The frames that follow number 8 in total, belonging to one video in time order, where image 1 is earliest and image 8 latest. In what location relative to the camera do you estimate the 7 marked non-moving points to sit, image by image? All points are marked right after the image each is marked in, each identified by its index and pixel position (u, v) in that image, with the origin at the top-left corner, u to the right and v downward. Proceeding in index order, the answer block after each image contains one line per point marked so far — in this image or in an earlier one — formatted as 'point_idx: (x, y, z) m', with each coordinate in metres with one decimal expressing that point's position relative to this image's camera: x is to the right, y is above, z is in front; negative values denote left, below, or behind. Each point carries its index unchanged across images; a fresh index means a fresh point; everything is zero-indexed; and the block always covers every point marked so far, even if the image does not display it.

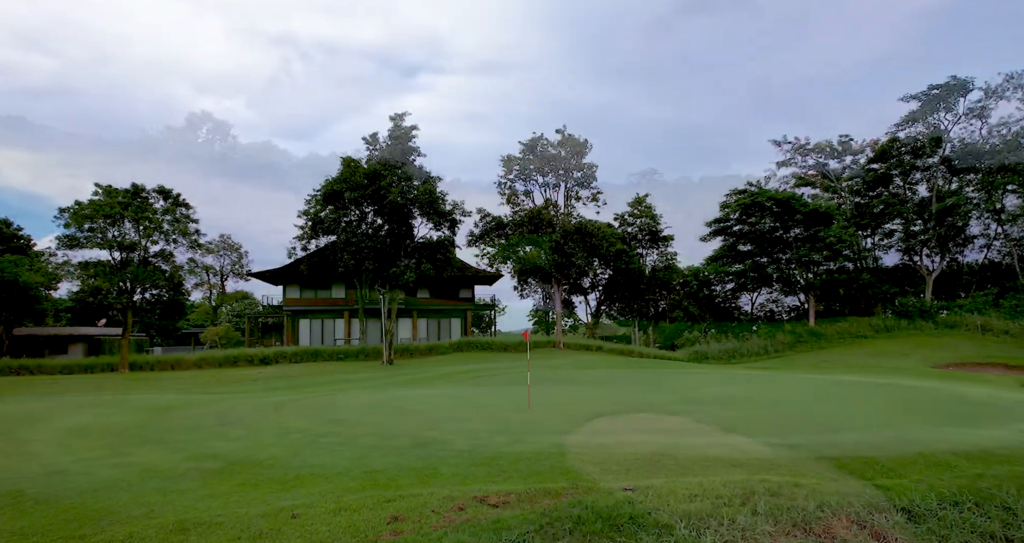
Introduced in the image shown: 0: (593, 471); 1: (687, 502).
0: (+0.5, -1.7, +5.1) m
1: (+1.1, -1.5, +4.1) m
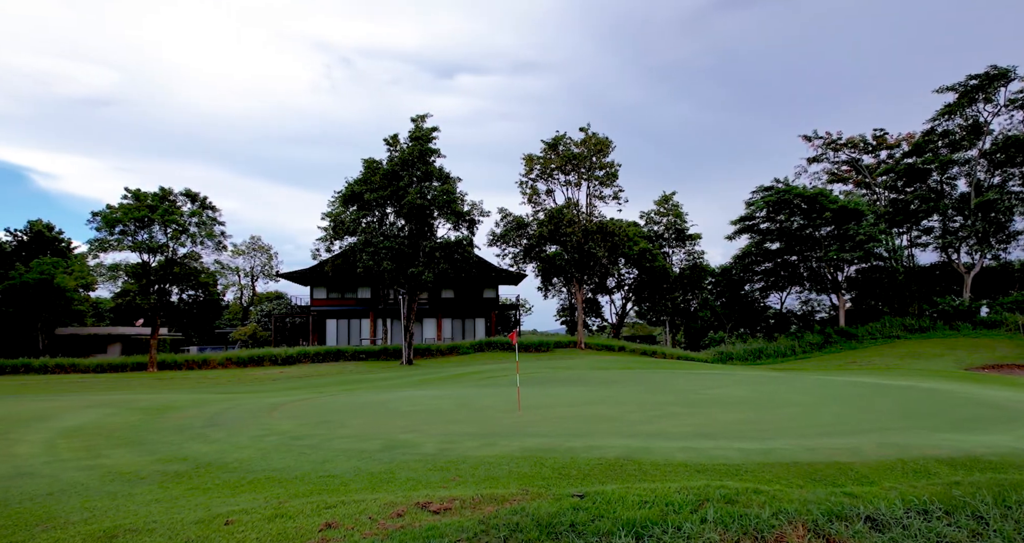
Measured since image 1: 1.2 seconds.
0: (+0.2, -1.7, +5.0) m
1: (+0.8, -1.5, +4.0) m
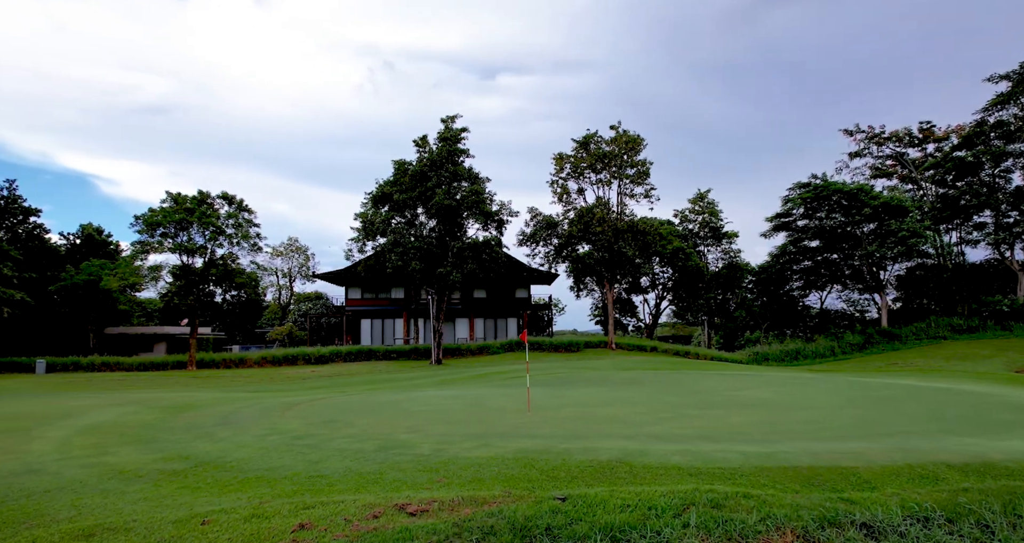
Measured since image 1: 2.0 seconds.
0: (+0.1, -1.7, +4.9) m
1: (+0.6, -1.5, +3.9) m
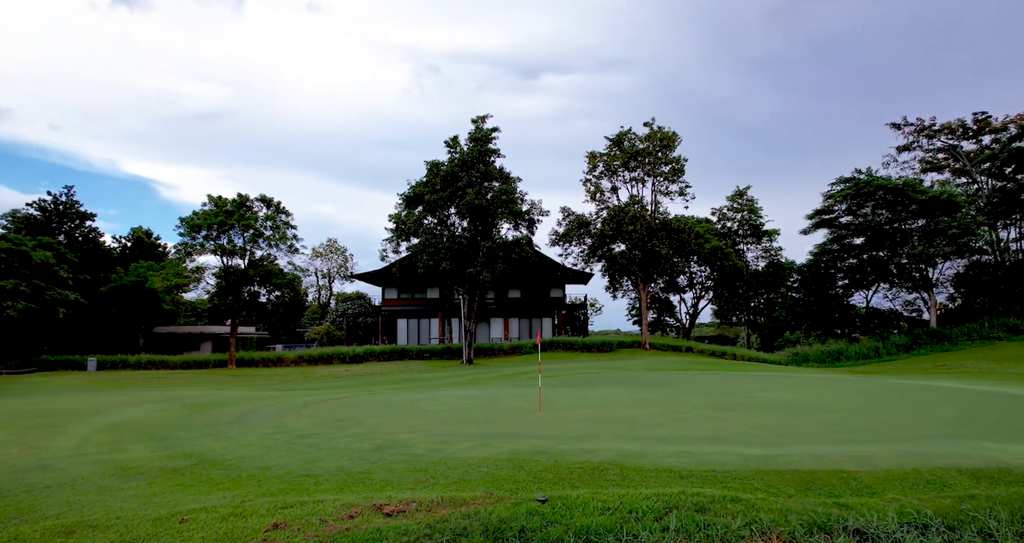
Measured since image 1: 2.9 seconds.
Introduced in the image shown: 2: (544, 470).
0: (-0.1, -1.6, +4.9) m
1: (+0.5, -1.5, +3.8) m
2: (+0.2, -1.7, +5.2) m
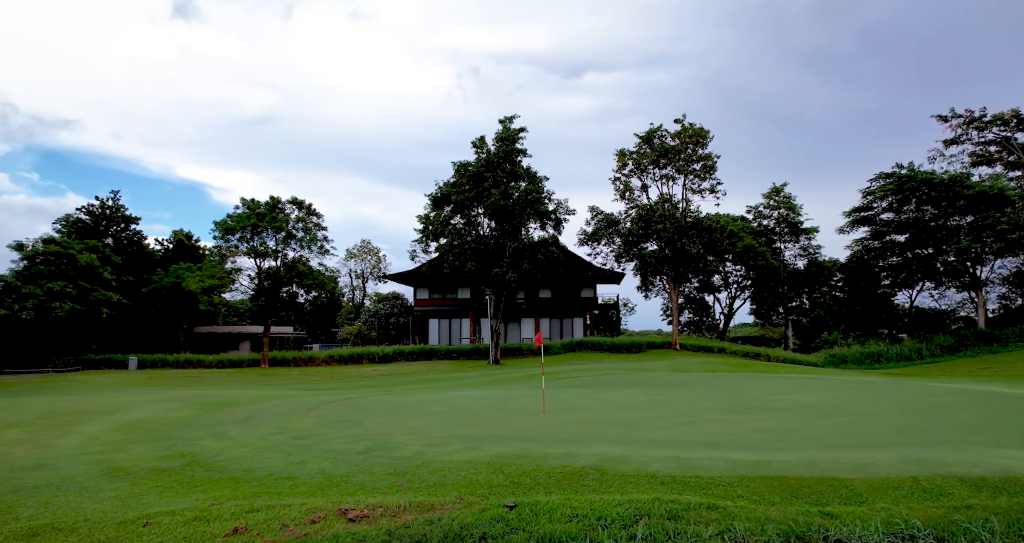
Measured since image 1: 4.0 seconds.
0: (-0.2, -1.7, +4.8) m
1: (+0.3, -1.5, +3.7) m
2: (0.0, -1.7, +5.1) m
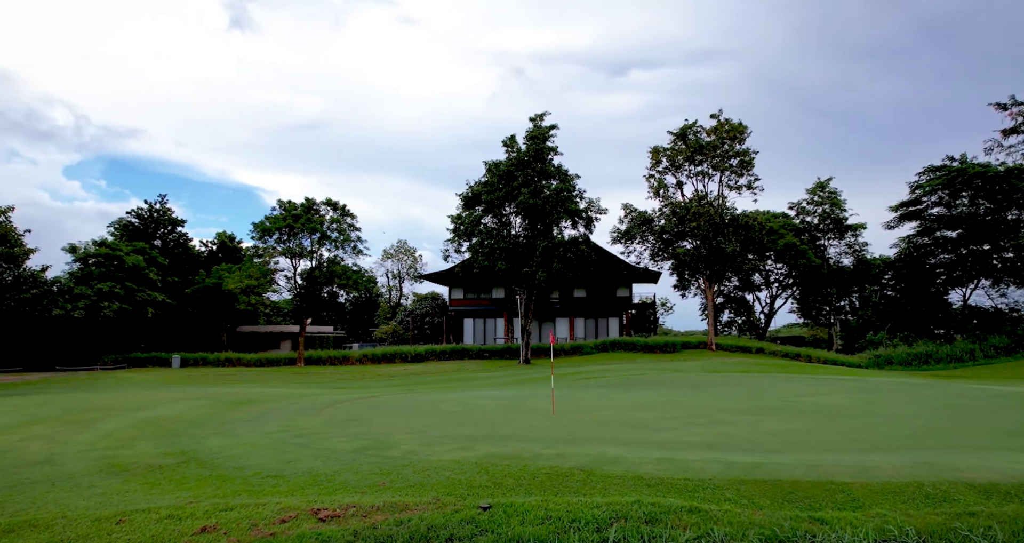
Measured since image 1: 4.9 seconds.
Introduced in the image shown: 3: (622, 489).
0: (-0.4, -1.6, +4.8) m
1: (+0.1, -1.5, +3.7) m
2: (-0.1, -1.7, +5.0) m
3: (+0.8, -1.6, +4.6) m
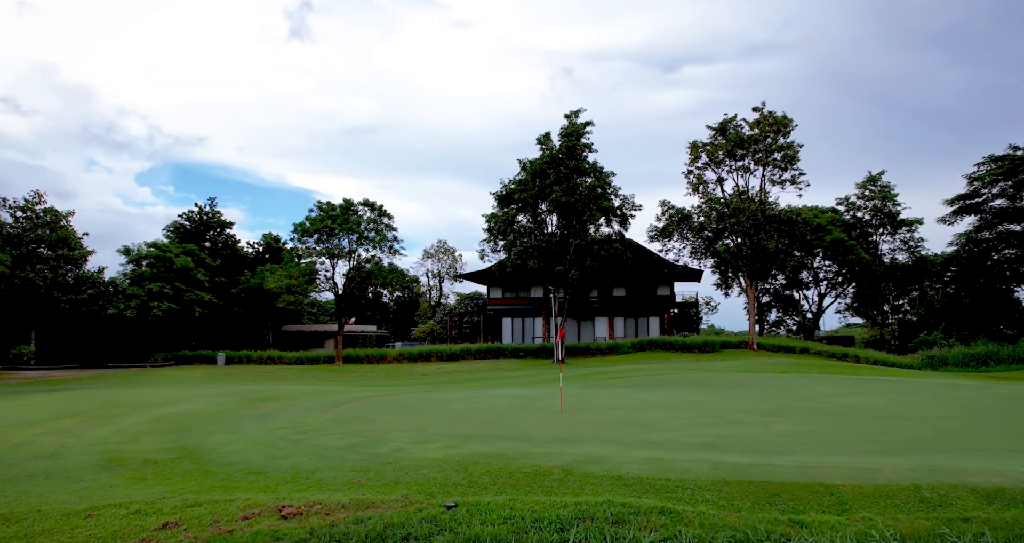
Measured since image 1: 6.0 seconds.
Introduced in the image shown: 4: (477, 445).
0: (-0.6, -1.6, +4.7) m
1: (-0.1, -1.5, +3.6) m
2: (-0.3, -1.6, +5.0) m
3: (+0.6, -1.6, +4.5) m
4: (-0.3, -1.9, +6.8) m
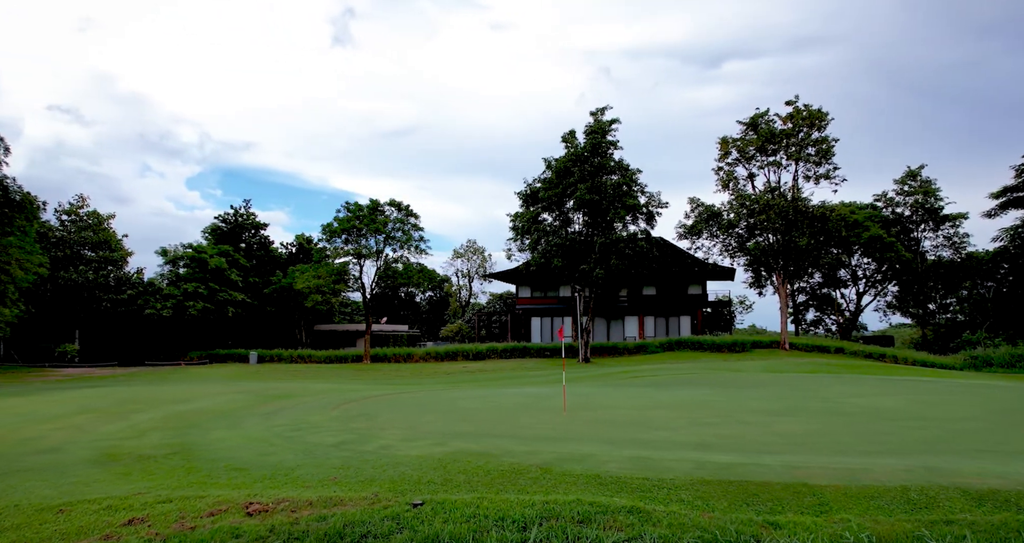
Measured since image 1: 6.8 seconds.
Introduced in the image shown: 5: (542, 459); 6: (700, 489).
0: (-0.8, -1.6, +4.7) m
1: (-0.3, -1.5, +3.6) m
2: (-0.5, -1.6, +5.0) m
3: (+0.4, -1.6, +4.5) m
4: (-0.5, -1.9, +6.8) m
5: (+0.4, -1.7, +5.6) m
6: (+1.6, -1.7, +4.8) m
